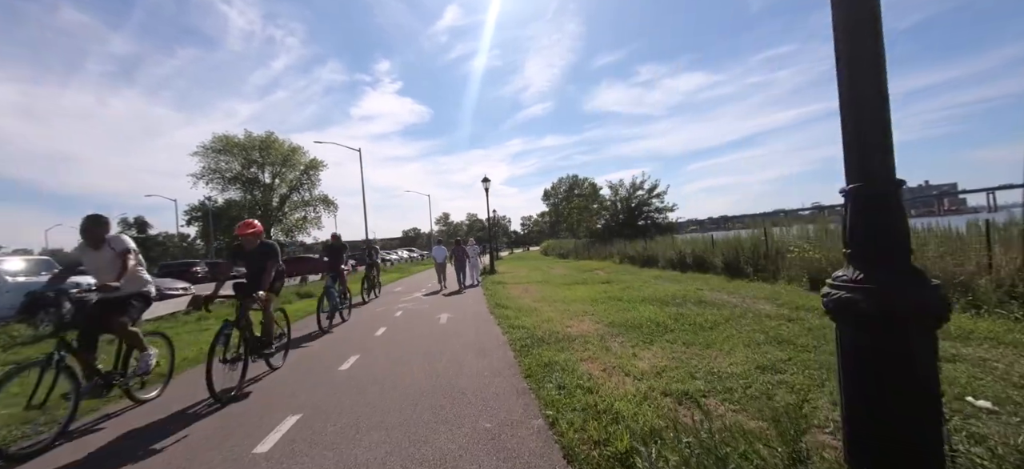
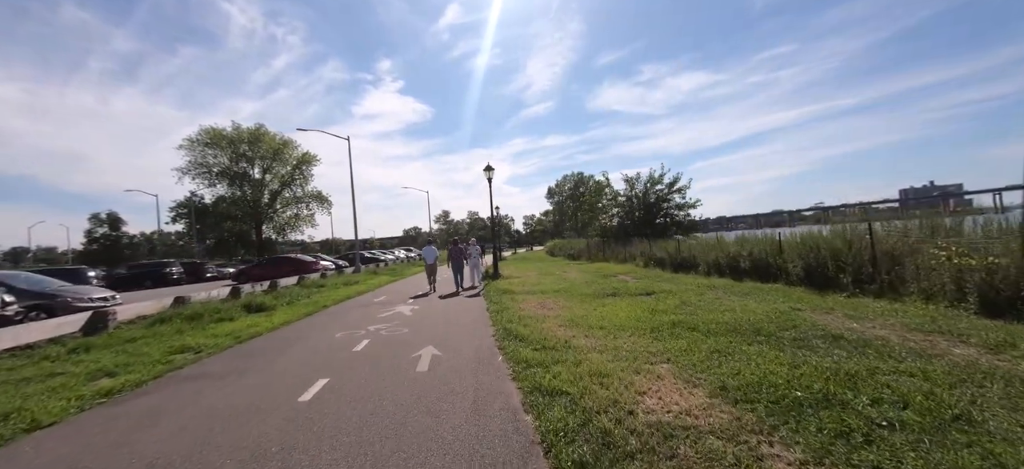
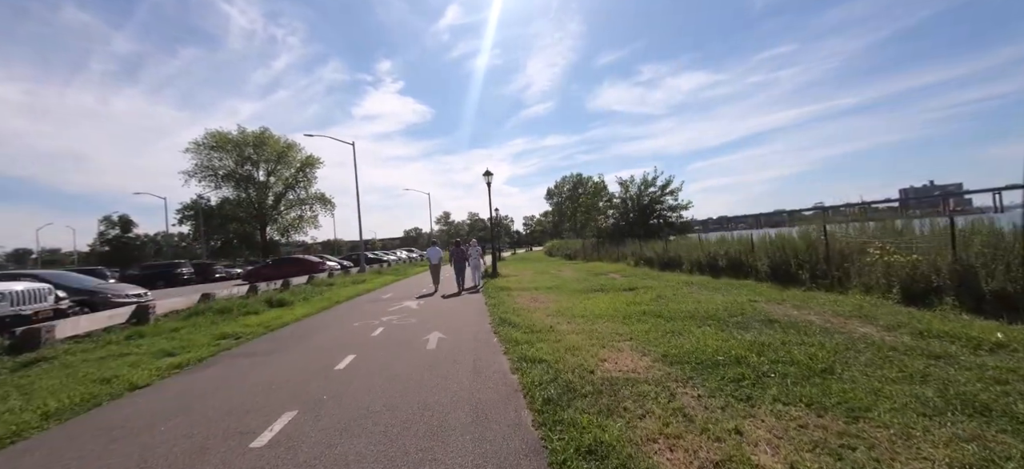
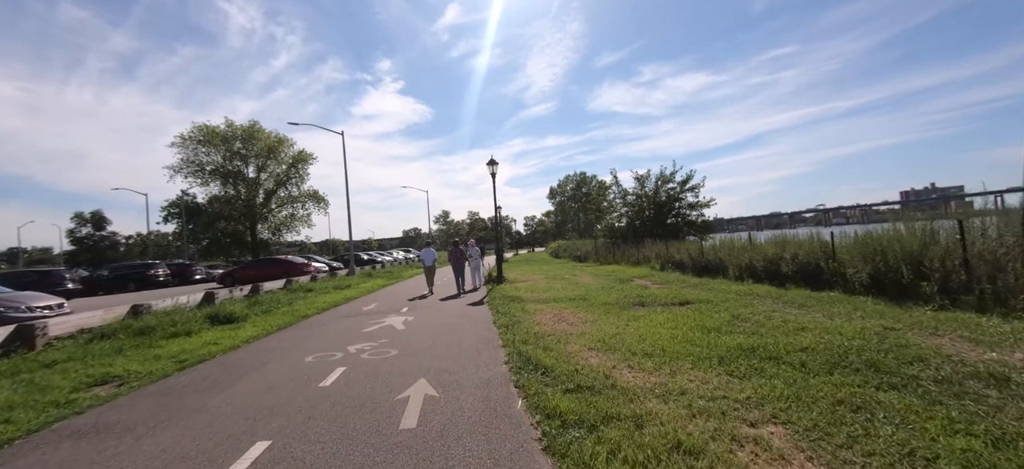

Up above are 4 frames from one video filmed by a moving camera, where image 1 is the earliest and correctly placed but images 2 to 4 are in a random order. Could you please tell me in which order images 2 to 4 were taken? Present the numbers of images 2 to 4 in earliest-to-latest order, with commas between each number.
3, 2, 4
